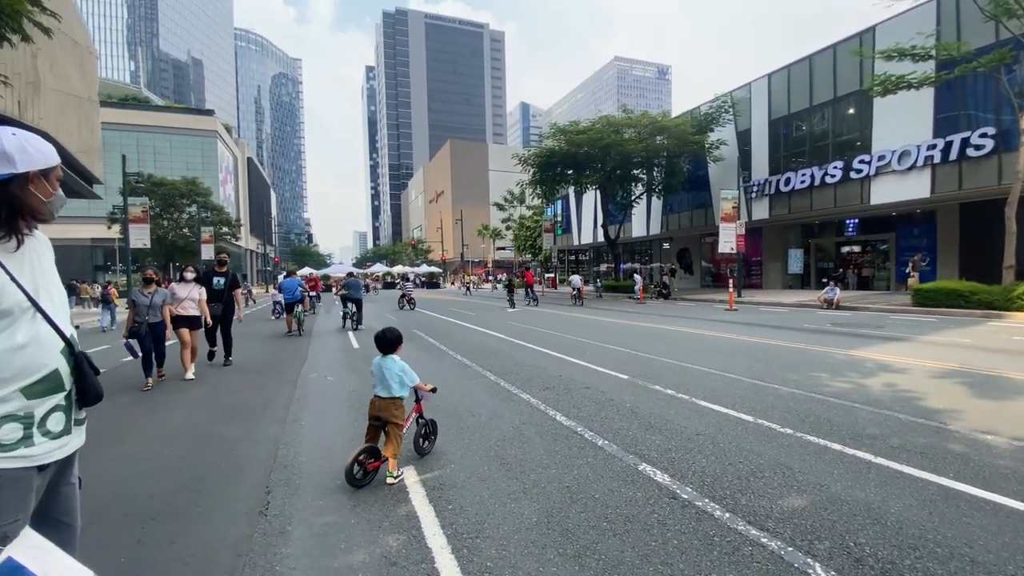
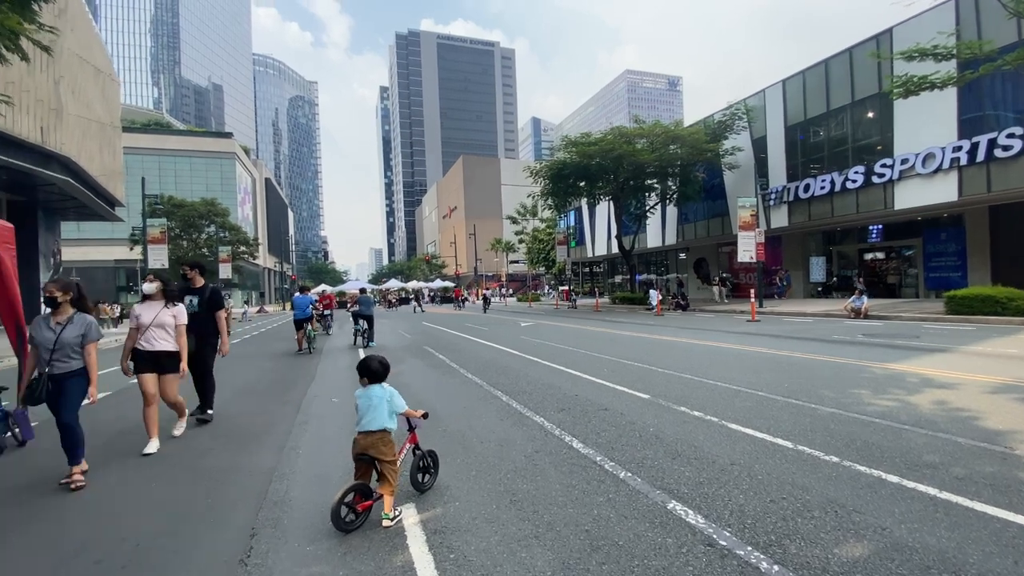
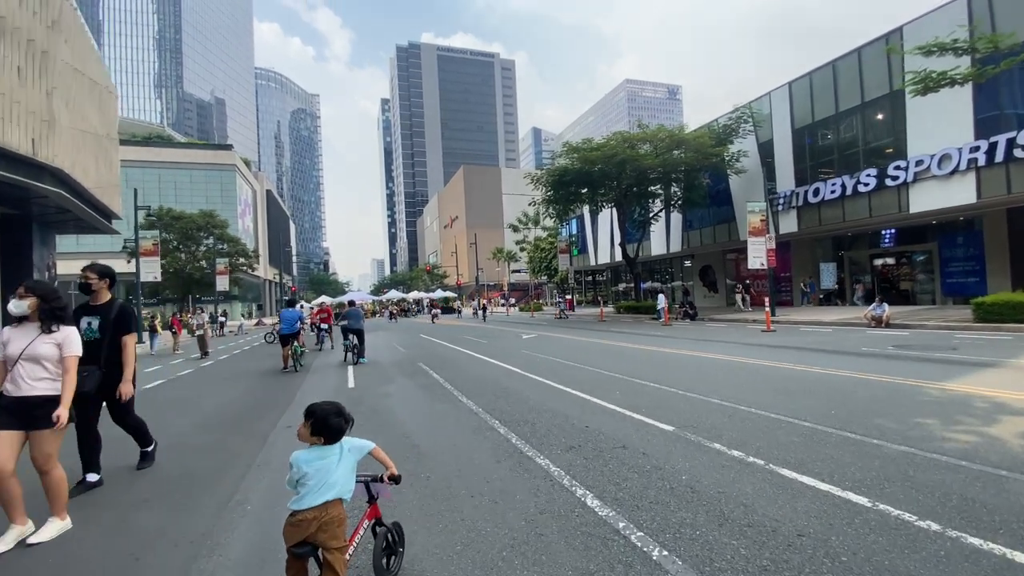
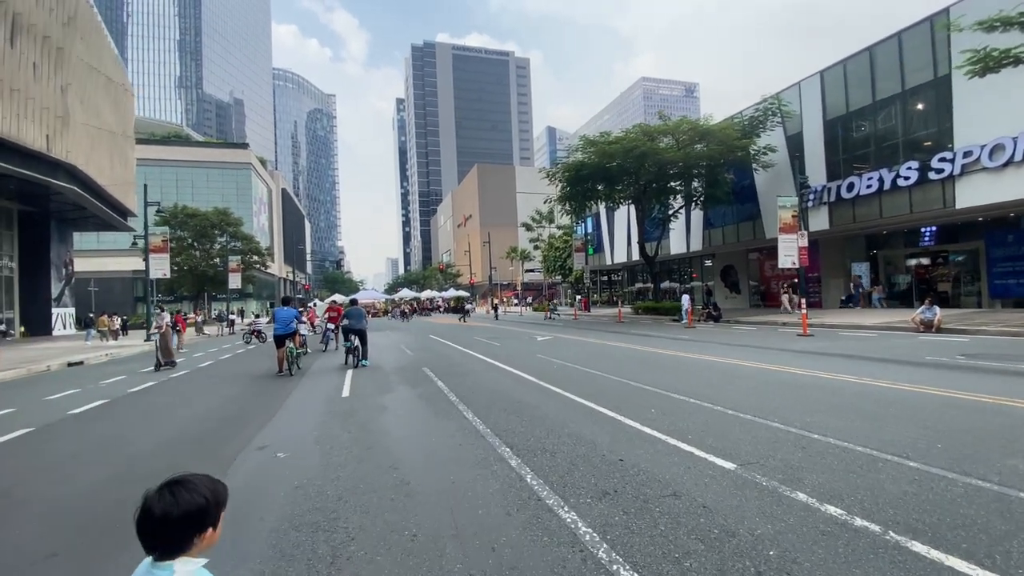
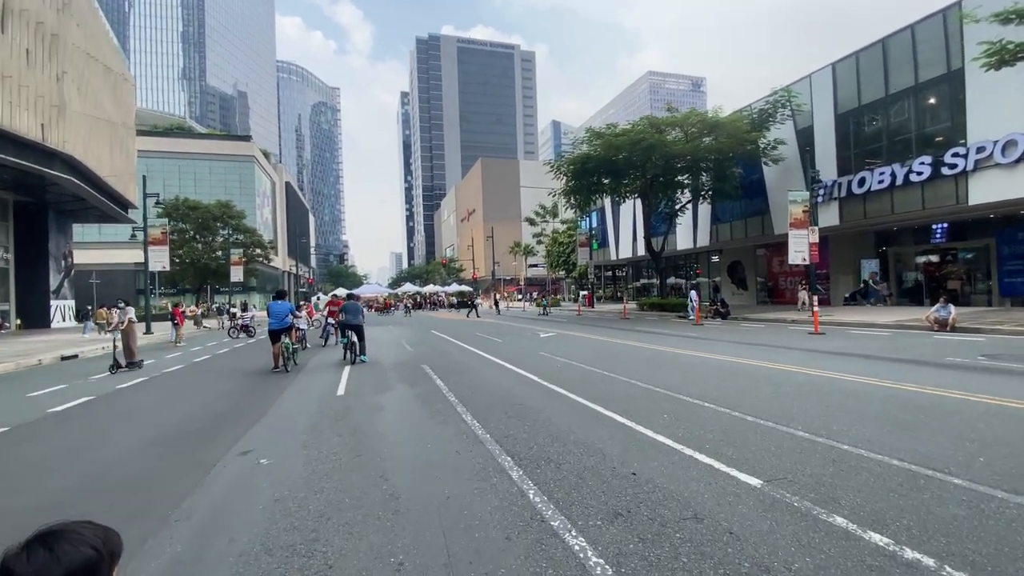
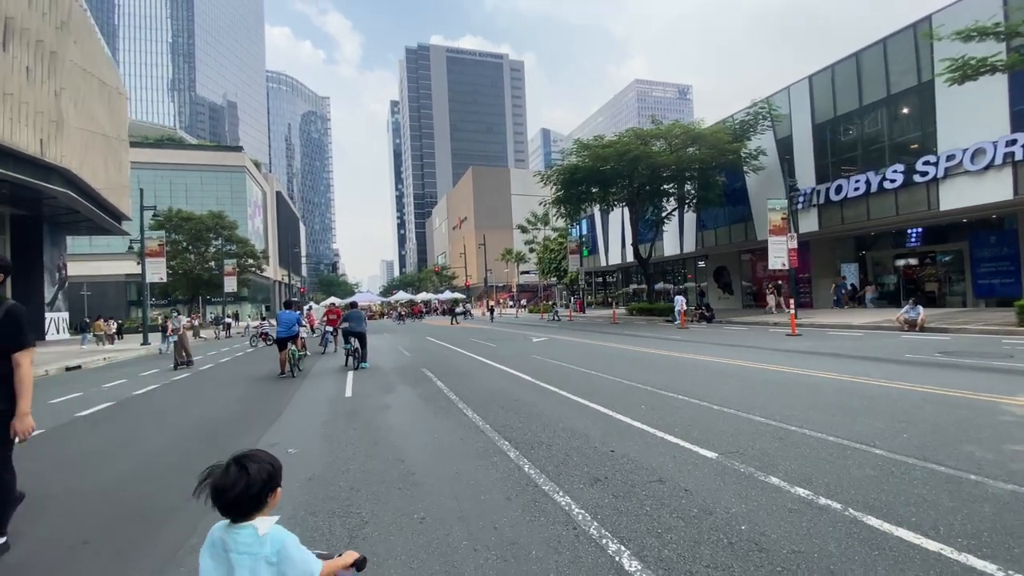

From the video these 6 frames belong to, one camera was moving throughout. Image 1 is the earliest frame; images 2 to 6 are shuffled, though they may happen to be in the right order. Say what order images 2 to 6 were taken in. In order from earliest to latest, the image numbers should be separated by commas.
2, 3, 6, 4, 5
